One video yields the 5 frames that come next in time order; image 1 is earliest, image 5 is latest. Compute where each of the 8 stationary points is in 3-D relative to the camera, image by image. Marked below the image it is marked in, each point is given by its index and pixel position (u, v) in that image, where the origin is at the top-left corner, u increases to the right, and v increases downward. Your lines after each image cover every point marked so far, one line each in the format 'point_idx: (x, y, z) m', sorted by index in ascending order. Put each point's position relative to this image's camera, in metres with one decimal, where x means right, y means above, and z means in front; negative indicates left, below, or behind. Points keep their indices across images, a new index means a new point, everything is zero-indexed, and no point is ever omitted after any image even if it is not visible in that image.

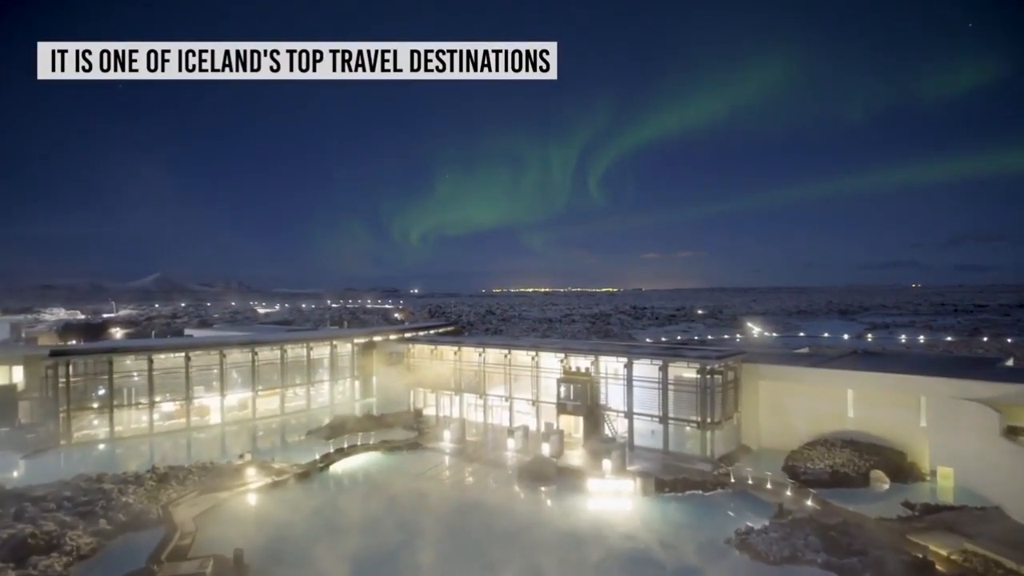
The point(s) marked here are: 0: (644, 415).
0: (+3.5, -3.4, +15.3) m
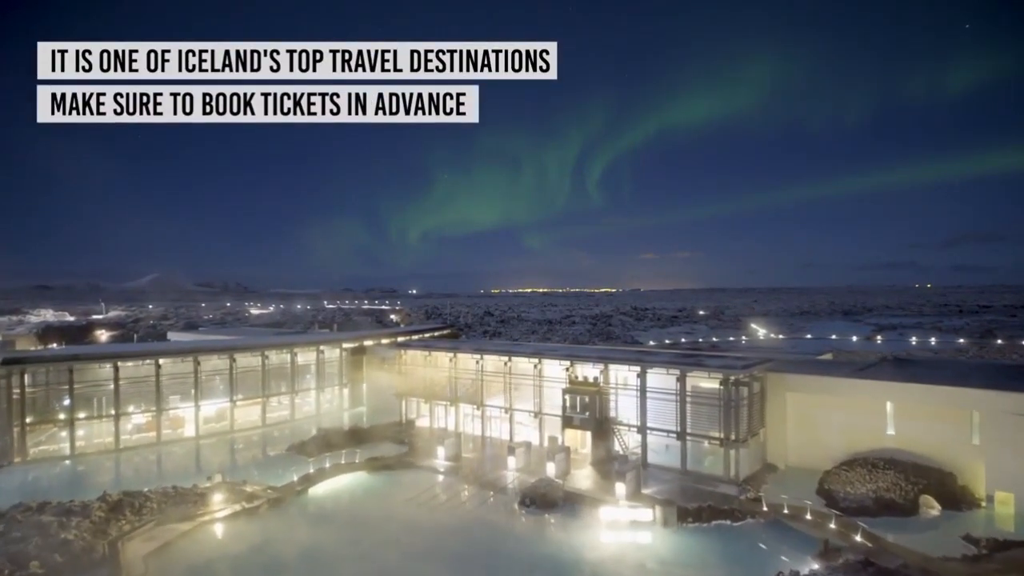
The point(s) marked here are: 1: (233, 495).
0: (+3.6, -3.4, +13.8) m
1: (-5.8, -4.3, +11.9) m
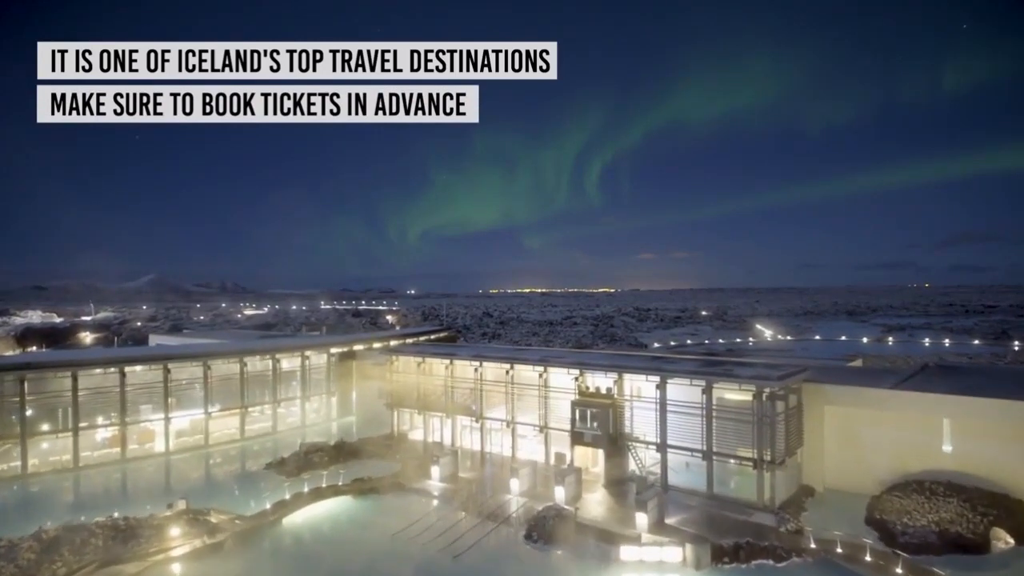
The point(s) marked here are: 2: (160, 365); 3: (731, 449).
0: (+3.6, -3.4, +12.3) m
1: (-5.7, -4.3, +10.3) m
2: (-10.1, -2.2, +16.4) m
3: (+4.5, -3.3, +11.7) m
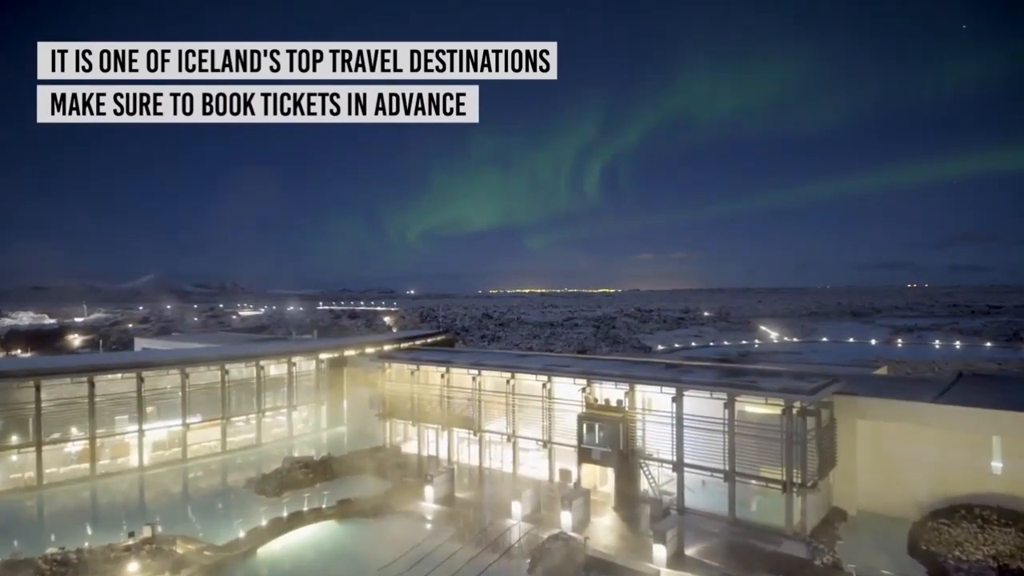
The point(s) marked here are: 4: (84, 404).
0: (+3.6, -3.5, +11.1) m
1: (-5.7, -4.4, +9.2) m
2: (-10.1, -2.3, +15.3) m
3: (+4.5, -3.4, +10.5) m
4: (-11.0, -3.0, +14.8) m
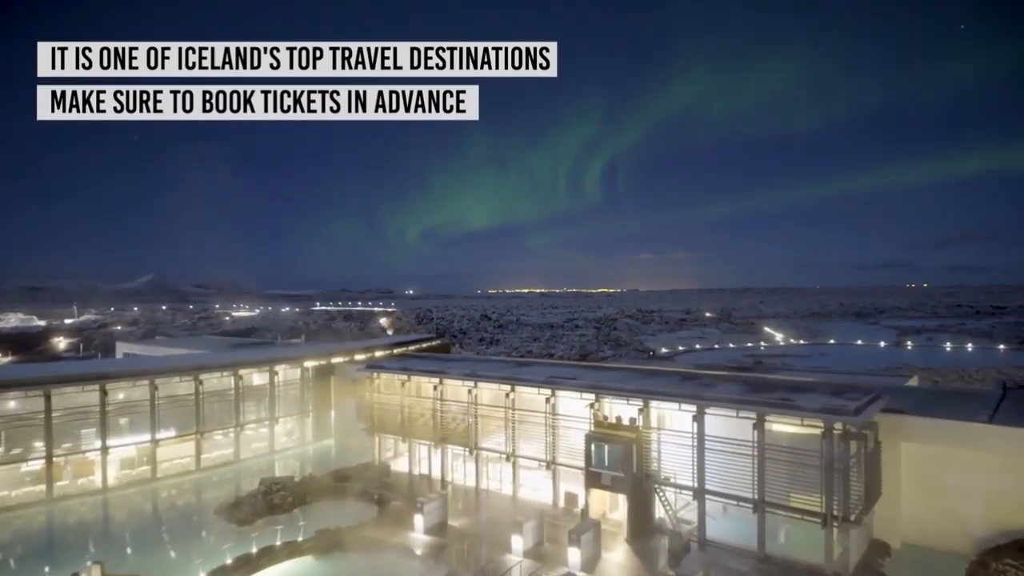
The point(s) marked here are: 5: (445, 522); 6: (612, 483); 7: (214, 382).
0: (+3.6, -3.6, +9.9) m
1: (-5.7, -4.5, +7.9) m
2: (-10.1, -2.4, +14.0) m
3: (+4.5, -3.4, +9.3) m
4: (-11.0, -3.1, +13.5) m
5: (-1.3, -4.5, +11.0) m
6: (+1.8, -3.6, +10.5) m
7: (-8.2, -2.6, +16.0) m
